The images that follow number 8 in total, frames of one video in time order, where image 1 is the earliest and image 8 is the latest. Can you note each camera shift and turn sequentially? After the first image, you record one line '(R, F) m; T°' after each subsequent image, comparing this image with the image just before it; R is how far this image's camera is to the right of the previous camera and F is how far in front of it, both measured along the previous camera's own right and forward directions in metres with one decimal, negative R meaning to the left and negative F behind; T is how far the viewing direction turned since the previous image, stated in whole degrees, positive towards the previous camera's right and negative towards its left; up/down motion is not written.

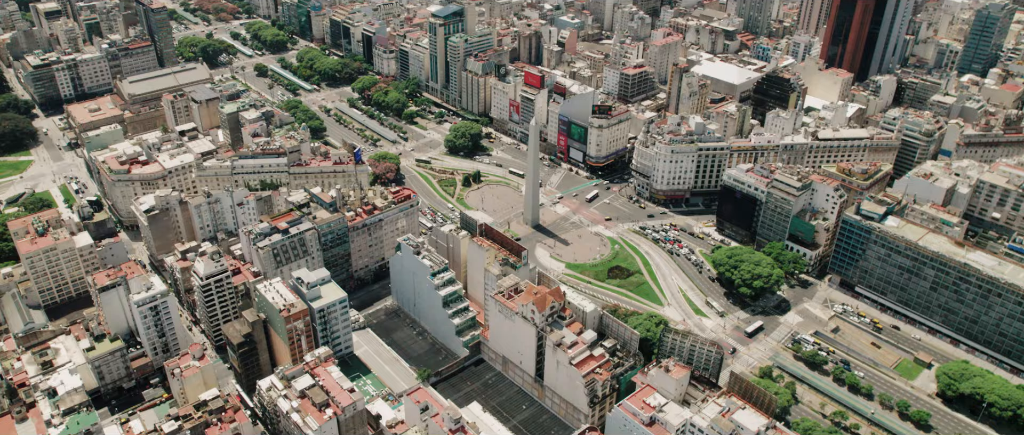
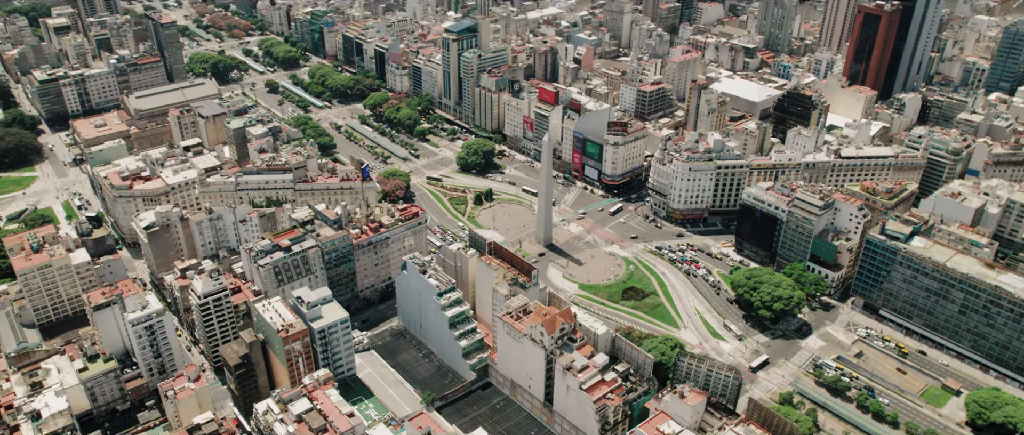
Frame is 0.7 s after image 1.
(+1.1, +5.1) m; -1°
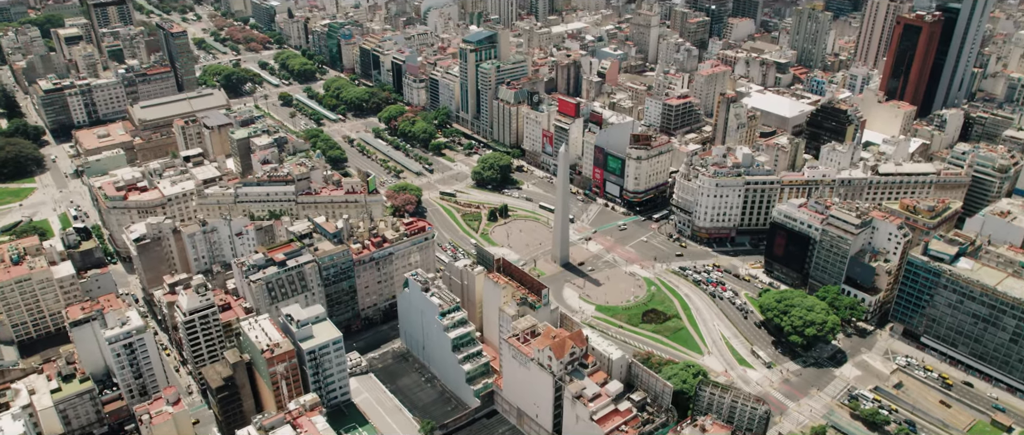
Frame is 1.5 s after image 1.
(+2.8, +9.6) m; -2°
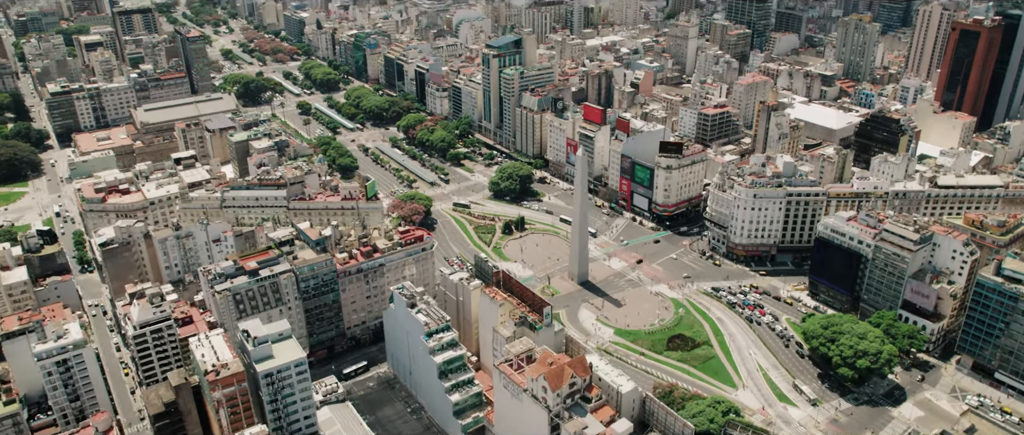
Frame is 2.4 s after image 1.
(+6.0, +16.5) m; -3°
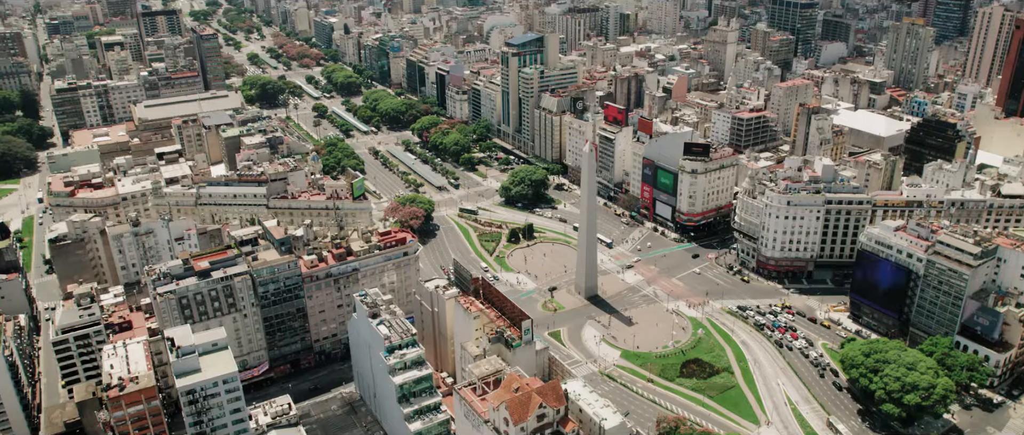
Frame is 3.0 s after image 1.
(+8.1, +15.5) m; -4°
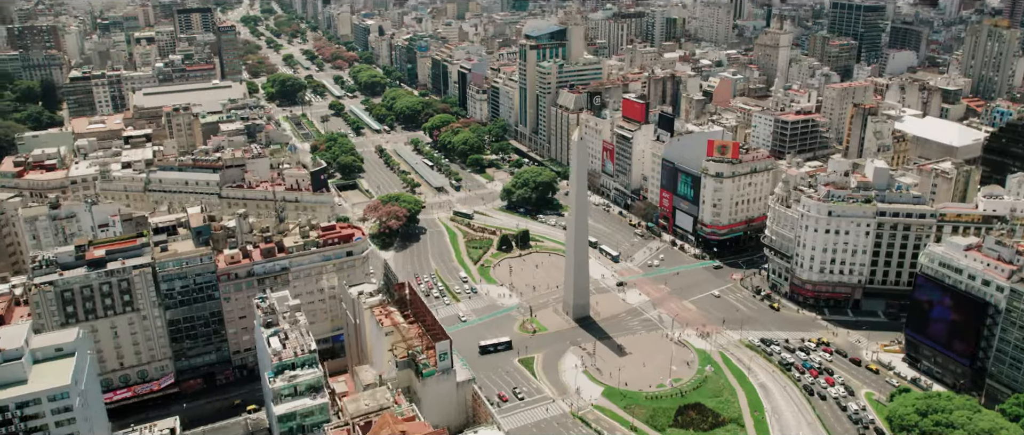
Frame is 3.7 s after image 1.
(+11.6, +21.2) m; -5°
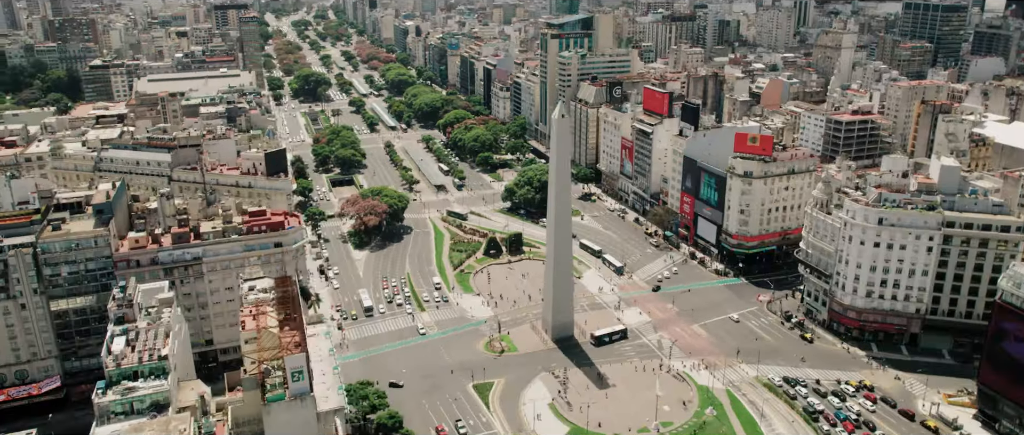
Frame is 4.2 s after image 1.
(+9.9, +18.2) m; -5°
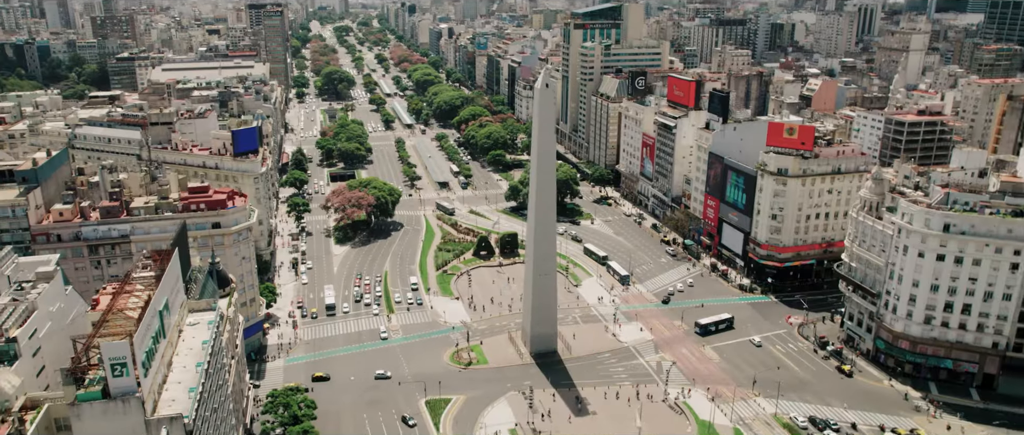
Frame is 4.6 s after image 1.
(+6.2, +12.3) m; -4°
